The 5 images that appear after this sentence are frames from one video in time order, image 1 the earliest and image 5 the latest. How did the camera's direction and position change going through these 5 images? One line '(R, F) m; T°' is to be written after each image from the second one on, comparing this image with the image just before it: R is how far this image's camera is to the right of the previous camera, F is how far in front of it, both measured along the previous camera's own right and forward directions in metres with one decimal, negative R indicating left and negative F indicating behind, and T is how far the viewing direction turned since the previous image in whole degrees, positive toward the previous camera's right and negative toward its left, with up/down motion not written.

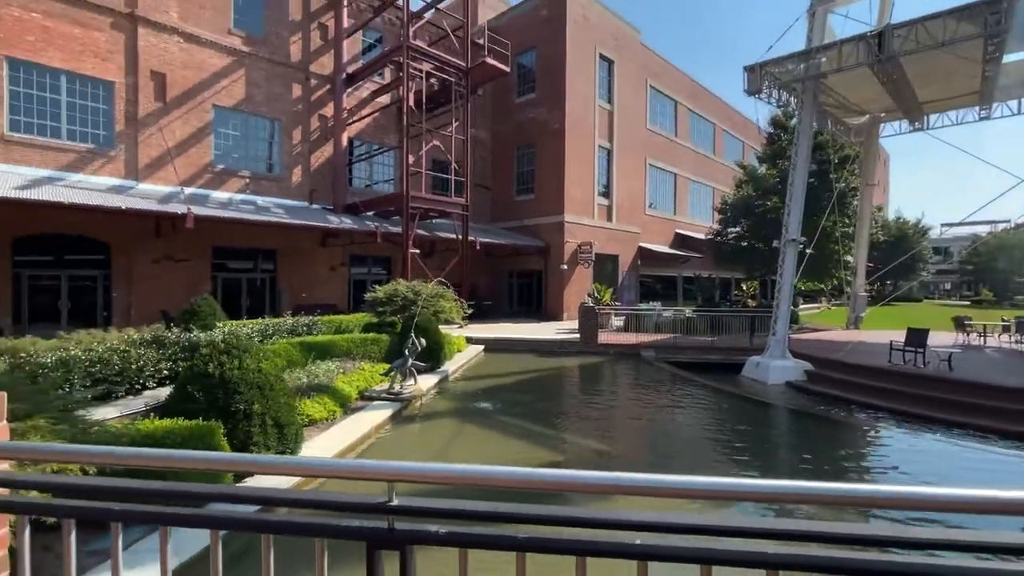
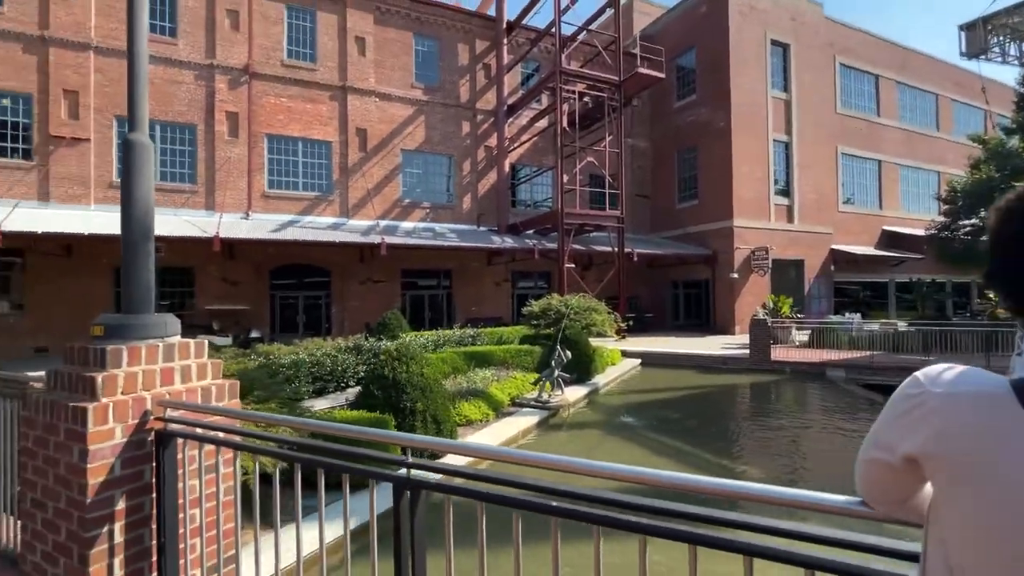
(+0.5, -0.3) m; -20°
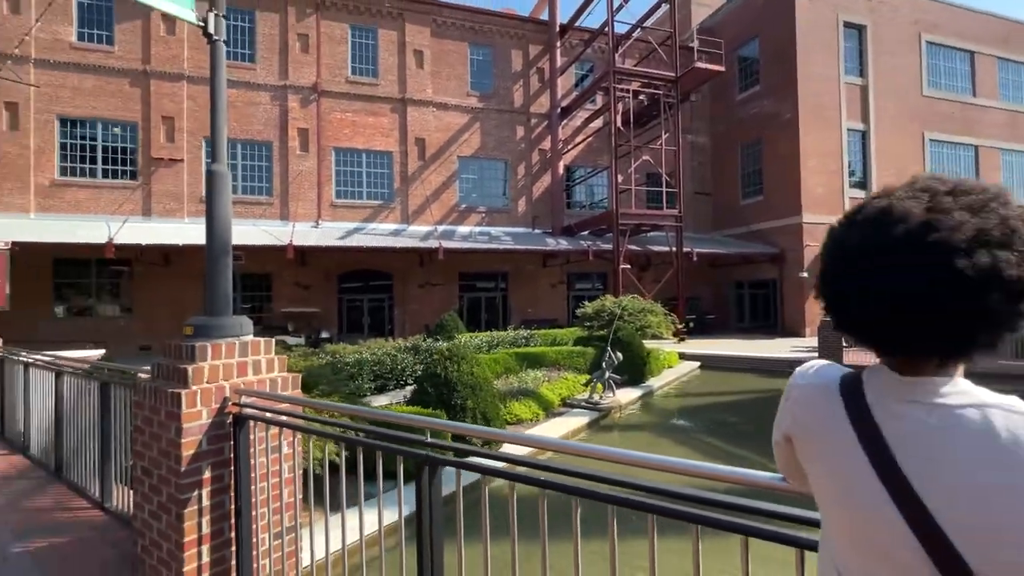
(+0.2, -0.2) m; -7°
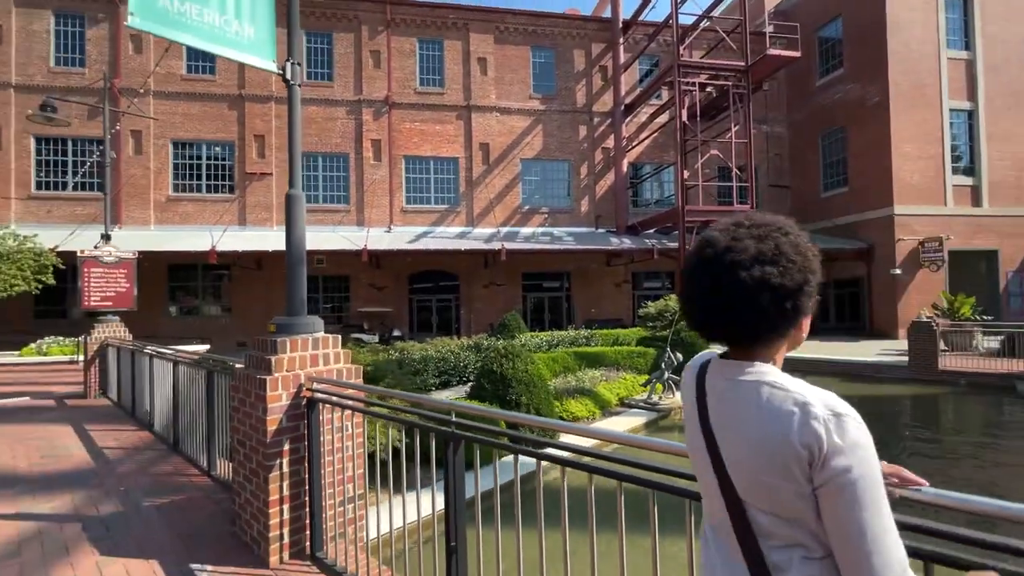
(+0.2, -0.2) m; -8°
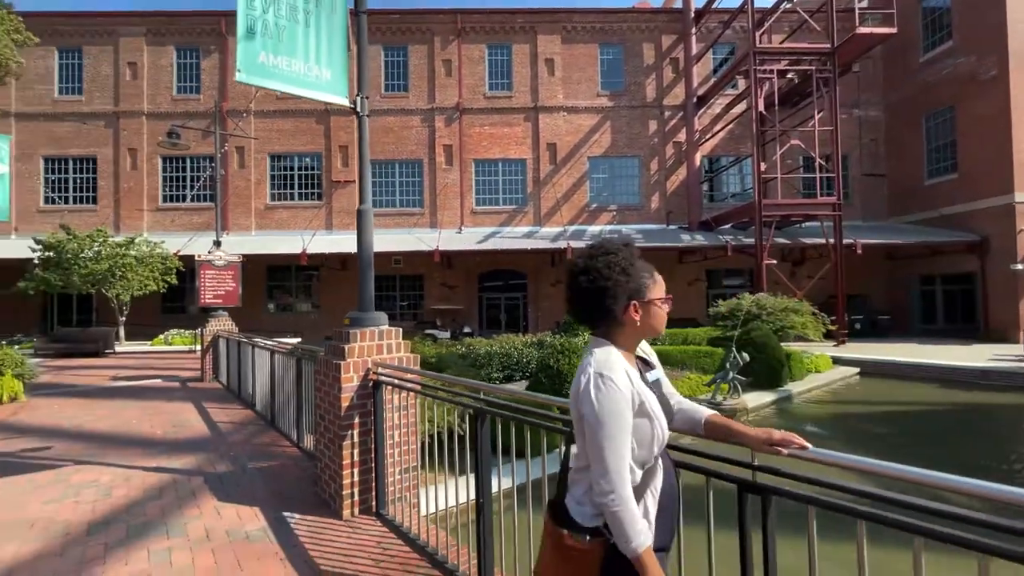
(+0.2, -0.3) m; -9°
